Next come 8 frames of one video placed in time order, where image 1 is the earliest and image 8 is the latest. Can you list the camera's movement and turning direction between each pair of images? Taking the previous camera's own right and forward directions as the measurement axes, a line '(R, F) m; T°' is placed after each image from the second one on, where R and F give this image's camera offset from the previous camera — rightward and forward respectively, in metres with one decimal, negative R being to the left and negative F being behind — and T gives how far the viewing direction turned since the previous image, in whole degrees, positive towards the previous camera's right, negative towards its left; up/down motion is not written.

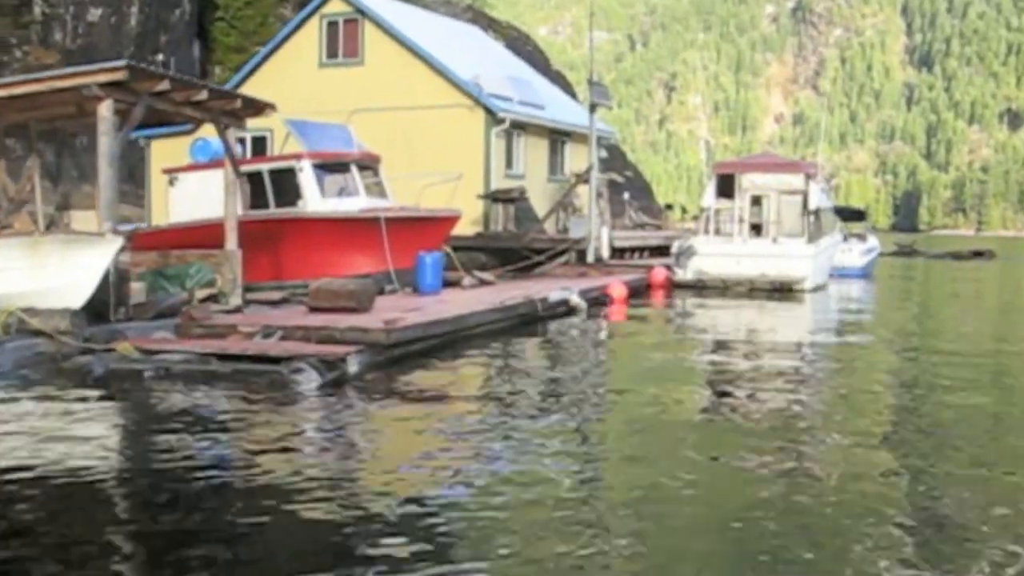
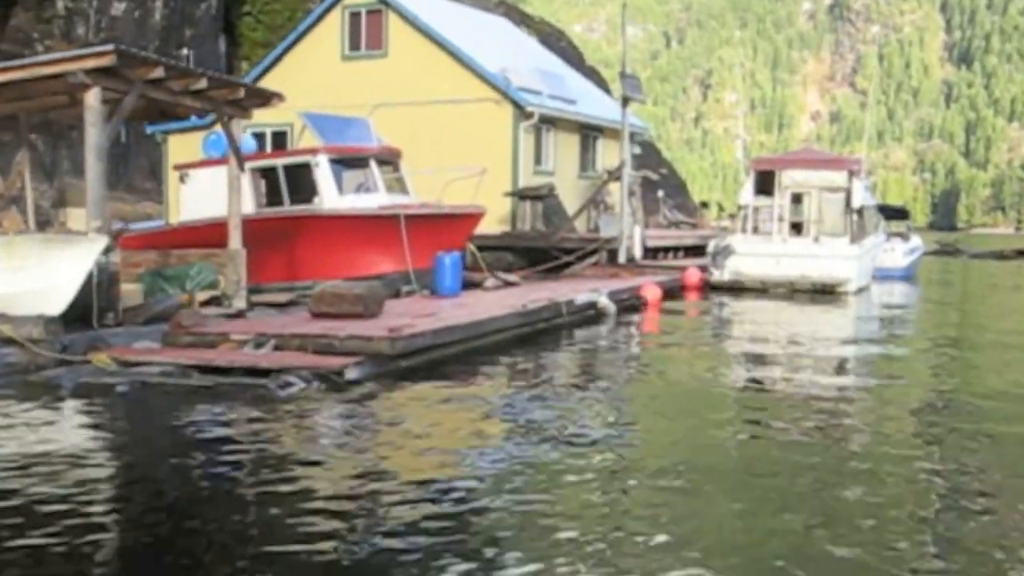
(+0.1, +1.1) m; -2°
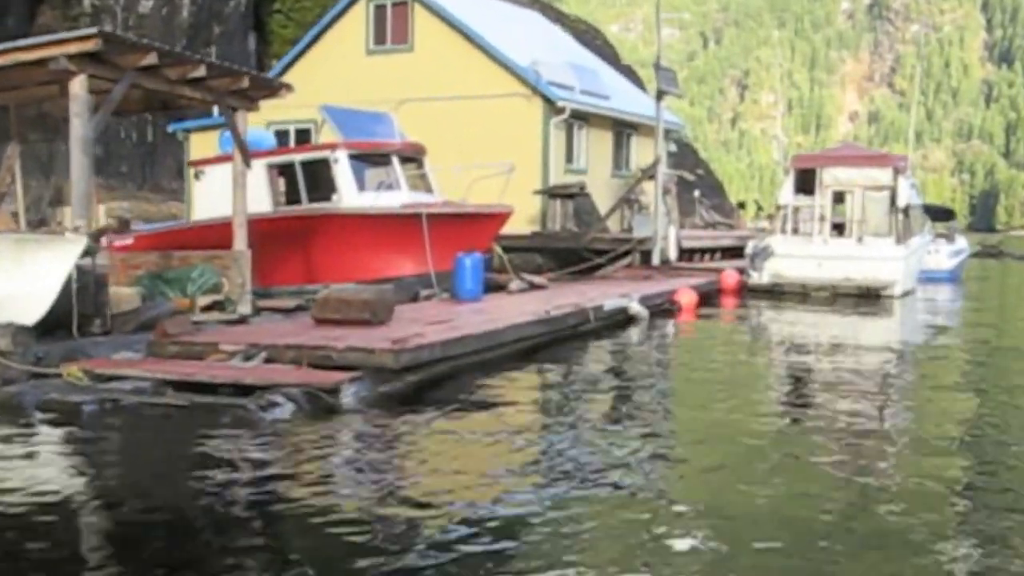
(+0.1, +1.0) m; -2°
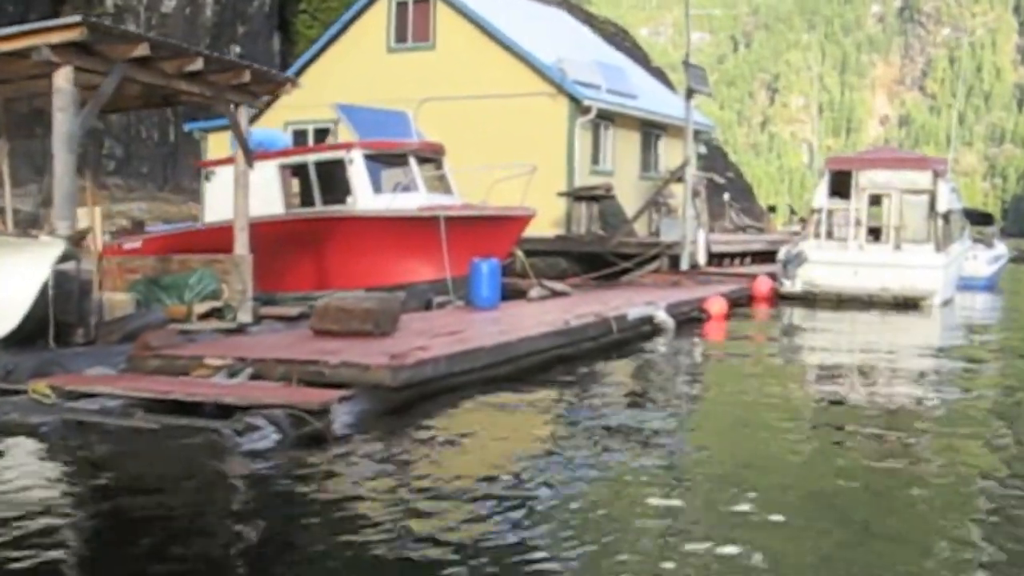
(+0.1, +0.8) m; -1°
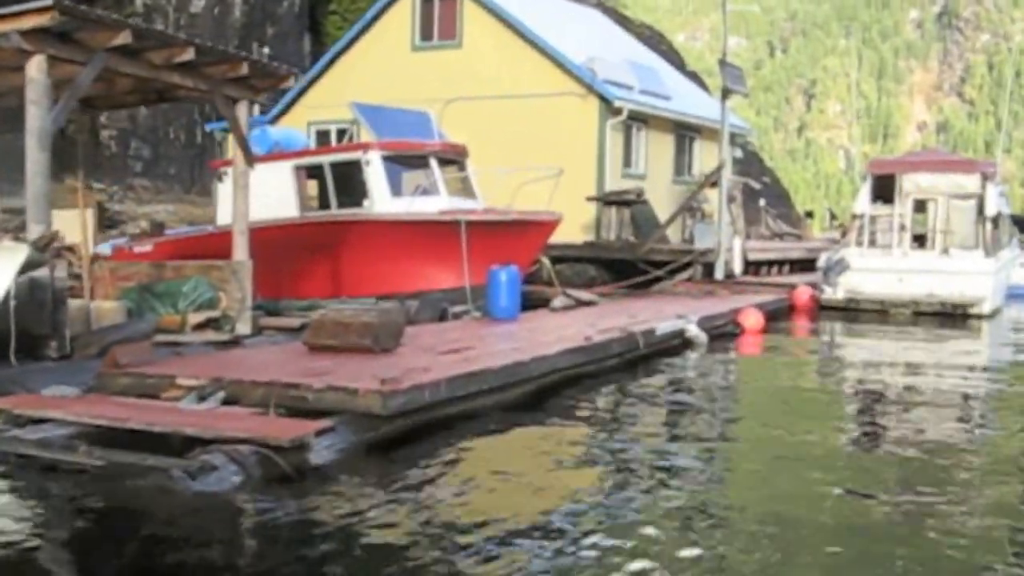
(+0.2, +0.9) m; -2°
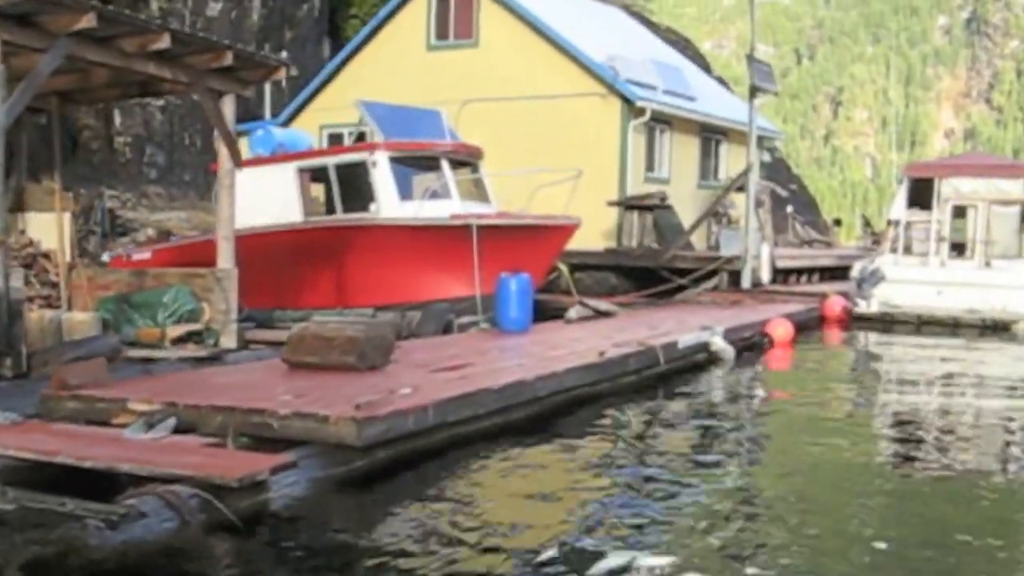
(+0.2, +1.0) m; -1°
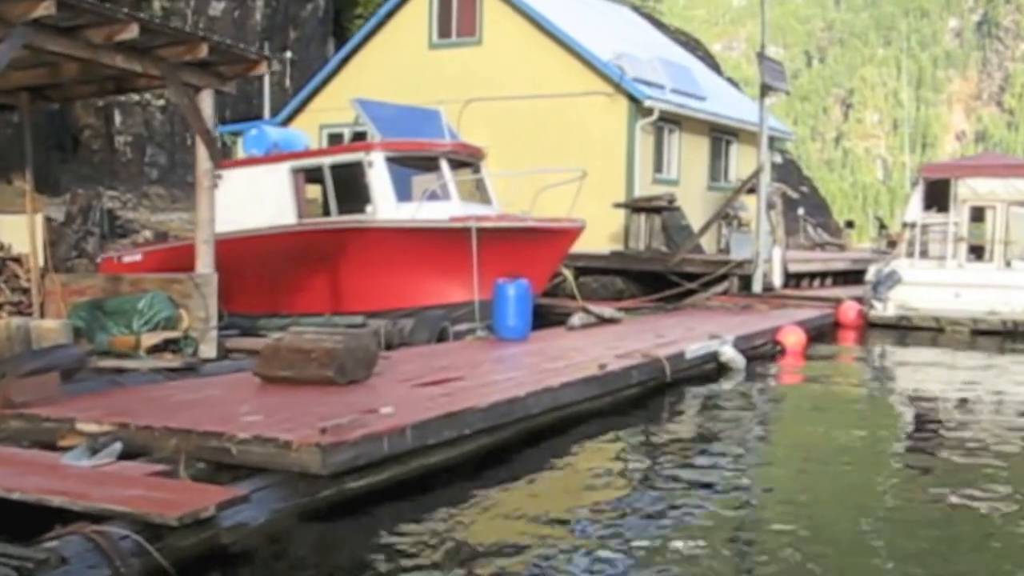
(+0.1, +0.6) m; 0°
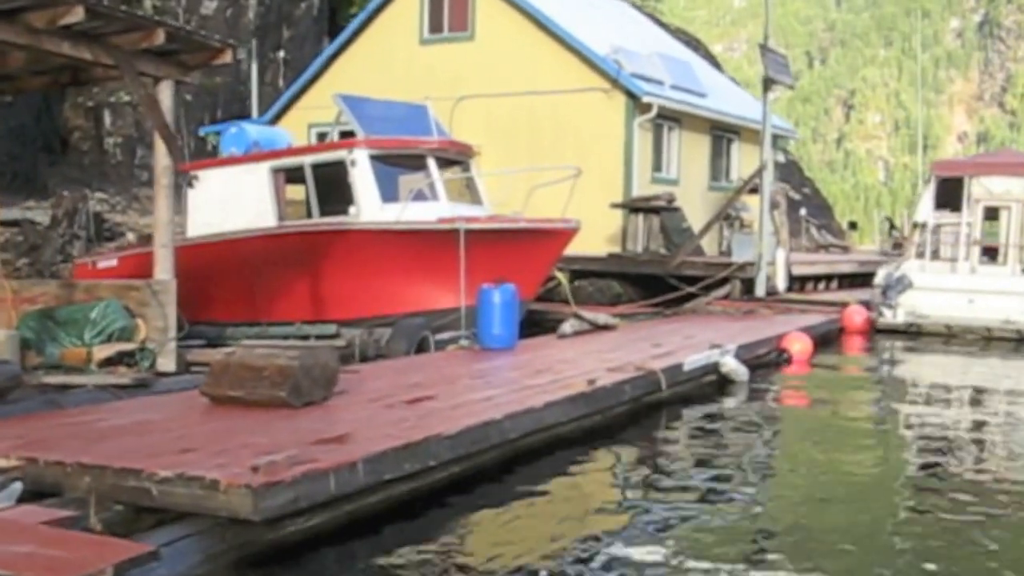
(+0.2, +0.8) m; 0°
